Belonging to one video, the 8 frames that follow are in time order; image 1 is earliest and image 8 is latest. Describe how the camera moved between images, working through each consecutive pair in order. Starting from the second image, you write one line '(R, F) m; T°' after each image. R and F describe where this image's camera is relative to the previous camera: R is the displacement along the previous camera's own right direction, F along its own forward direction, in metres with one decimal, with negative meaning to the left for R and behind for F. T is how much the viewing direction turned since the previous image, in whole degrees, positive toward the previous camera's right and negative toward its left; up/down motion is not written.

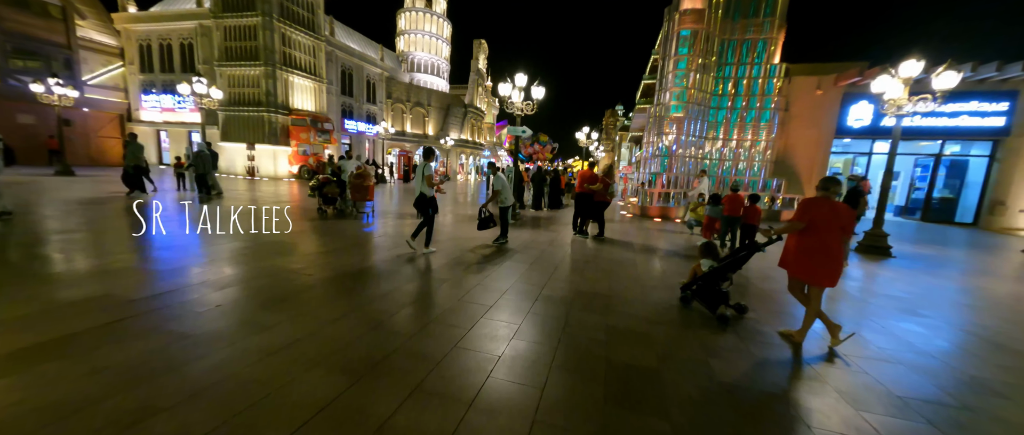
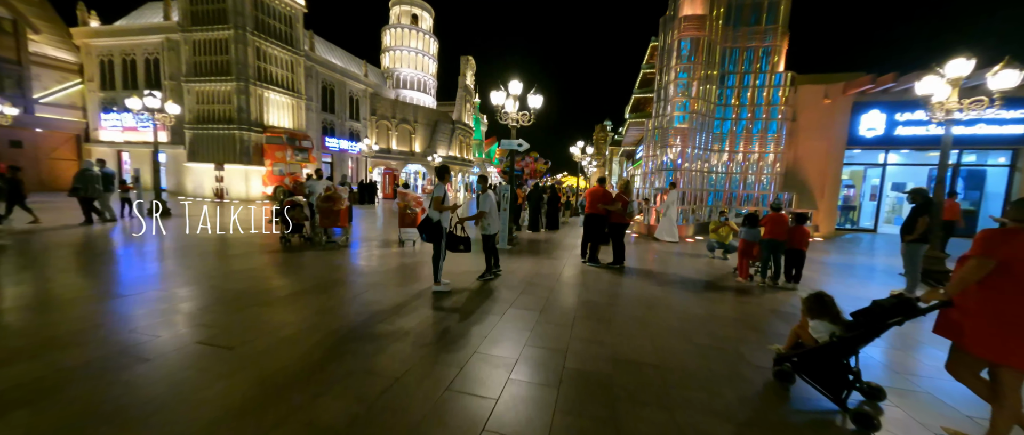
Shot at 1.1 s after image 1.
(-0.2, +1.1) m; +2°
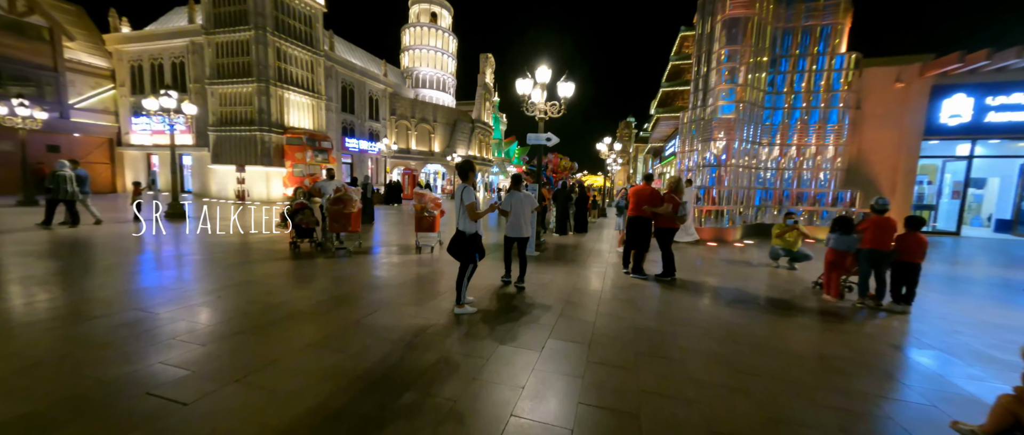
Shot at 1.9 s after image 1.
(-0.2, +0.8) m; -3°
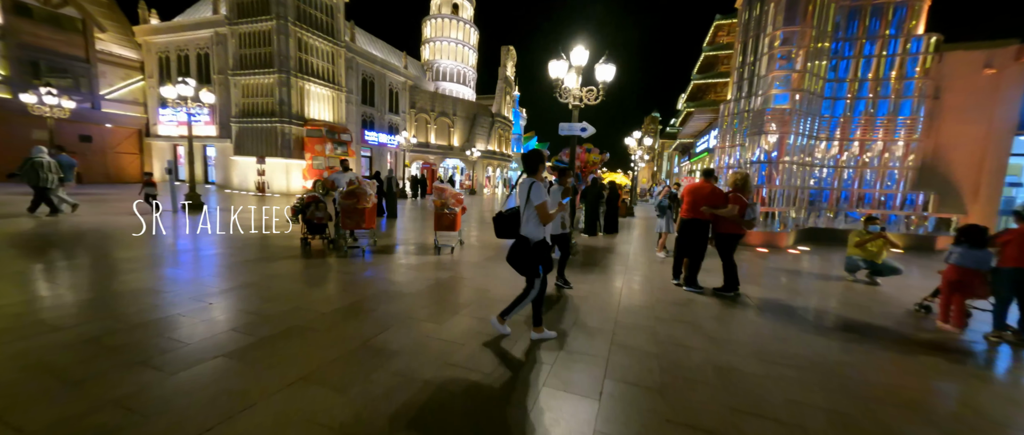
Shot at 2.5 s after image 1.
(-0.2, +0.7) m; -3°
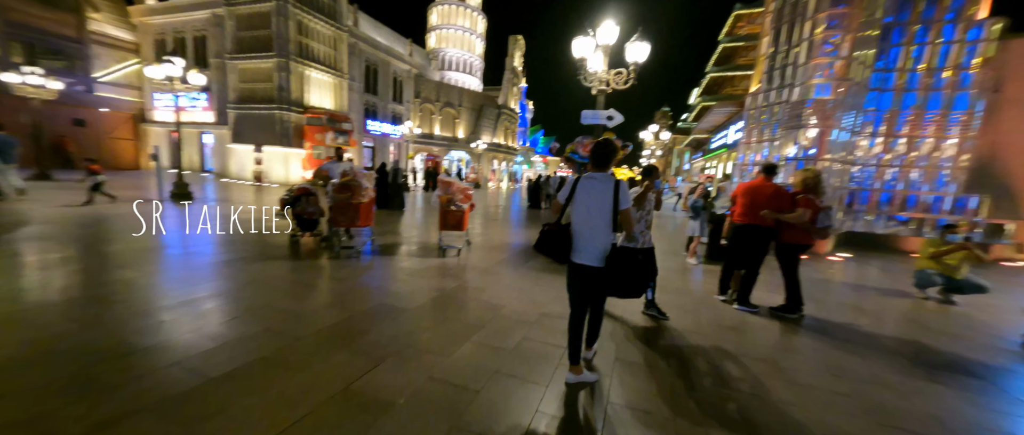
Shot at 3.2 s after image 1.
(-0.2, +0.7) m; 0°
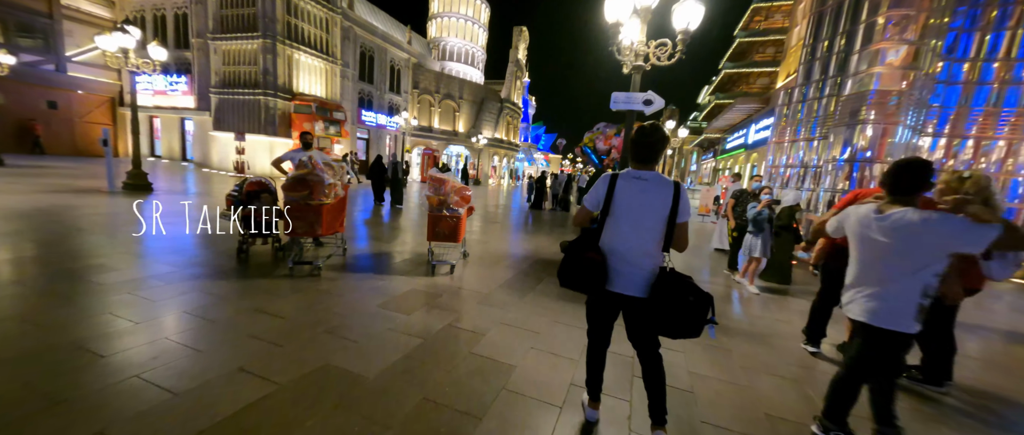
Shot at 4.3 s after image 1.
(-0.1, +1.2) m; 0°
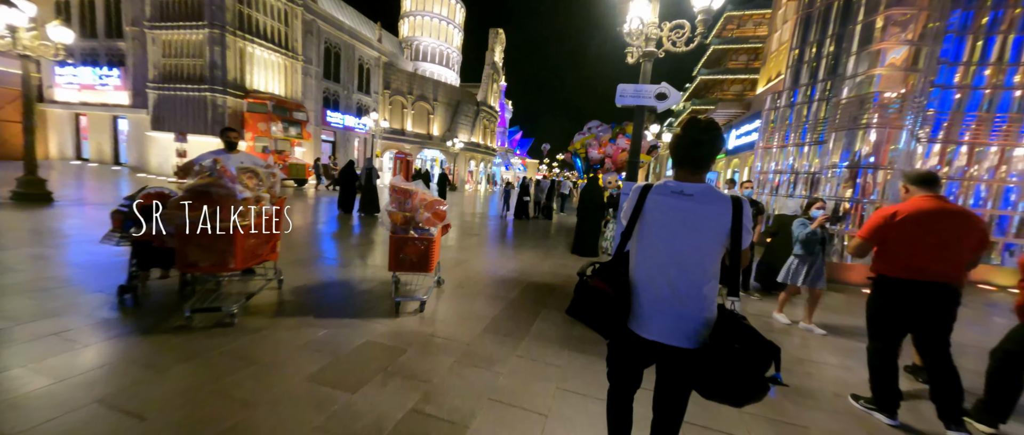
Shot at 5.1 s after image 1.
(-0.1, +1.0) m; +4°
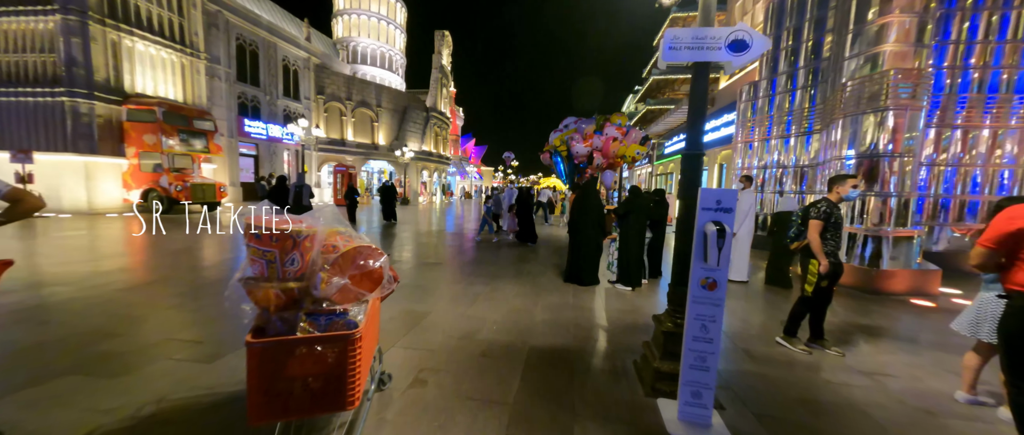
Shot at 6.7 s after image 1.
(-0.2, +1.9) m; +7°
